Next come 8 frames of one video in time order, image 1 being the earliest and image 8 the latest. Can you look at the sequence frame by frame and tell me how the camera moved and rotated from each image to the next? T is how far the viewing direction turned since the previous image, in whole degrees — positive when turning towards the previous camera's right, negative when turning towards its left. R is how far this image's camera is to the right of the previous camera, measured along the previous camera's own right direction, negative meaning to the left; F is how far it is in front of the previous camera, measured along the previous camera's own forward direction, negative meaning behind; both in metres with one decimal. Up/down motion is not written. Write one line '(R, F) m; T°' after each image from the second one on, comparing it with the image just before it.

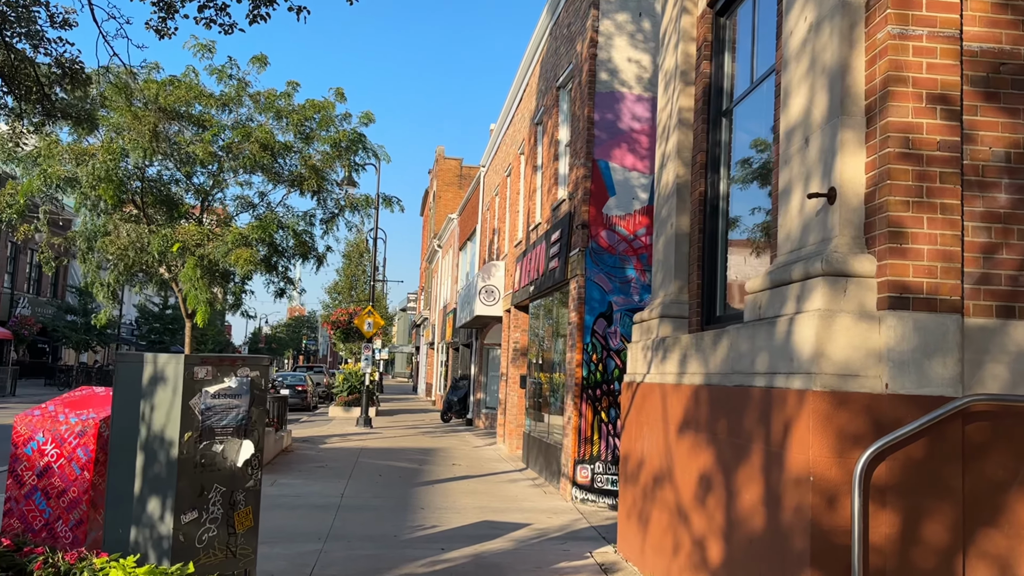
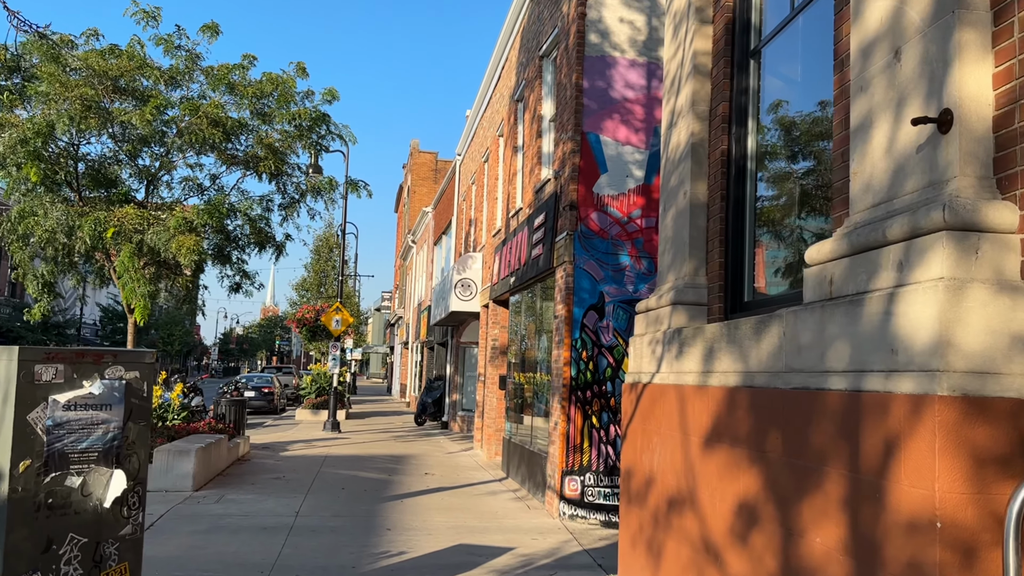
(0.0, +1.3) m; +2°
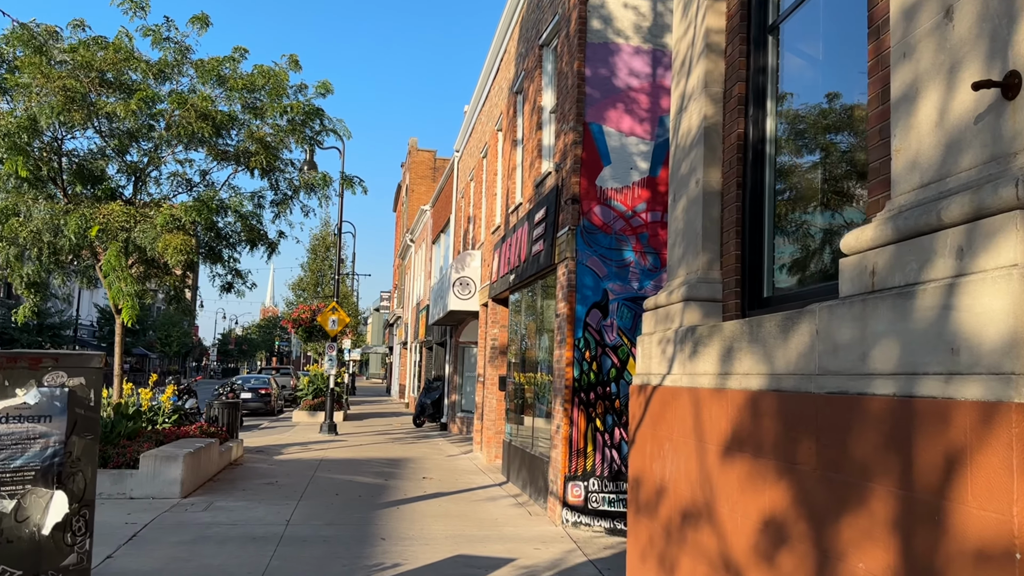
(0.0, +0.4) m; 0°
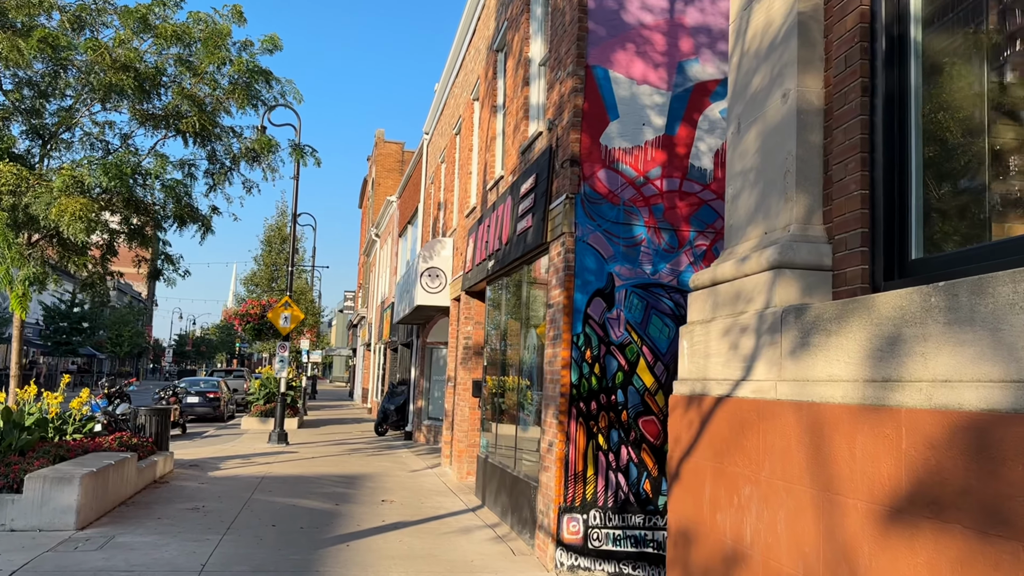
(-0.1, +1.9) m; +2°
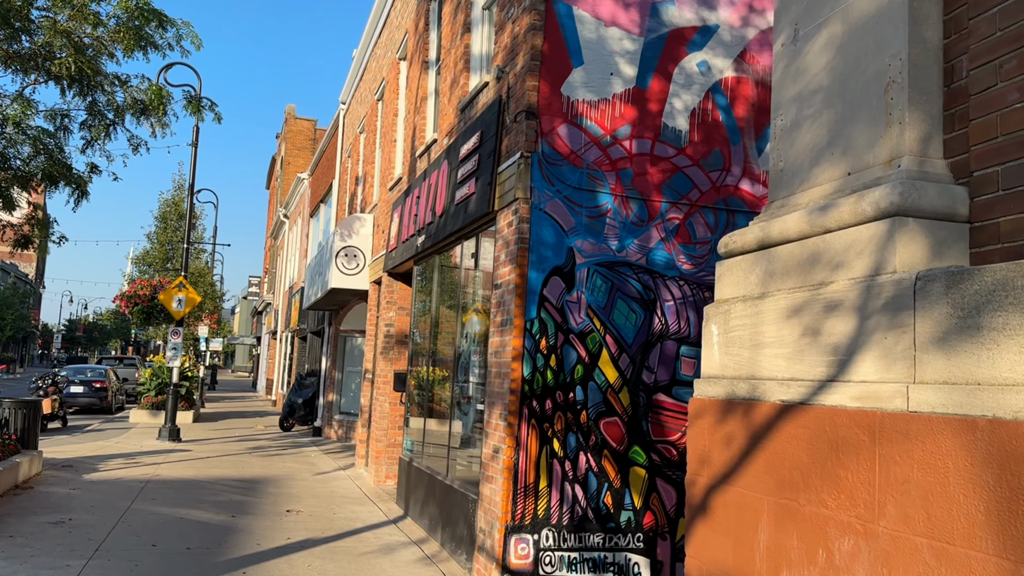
(-0.2, +1.3) m; +6°
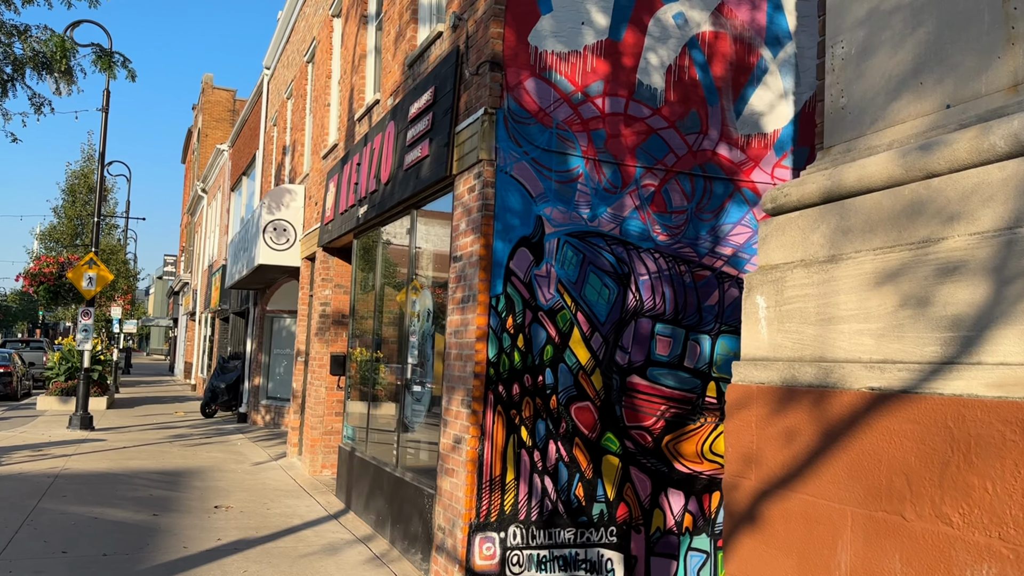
(-0.2, +0.6) m; +5°
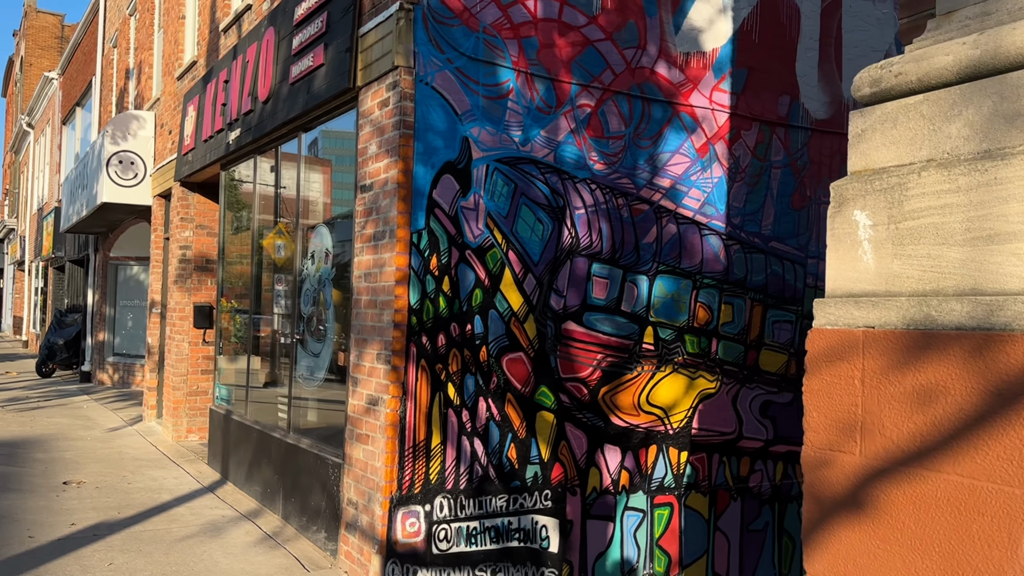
(-0.4, +0.8) m; +9°
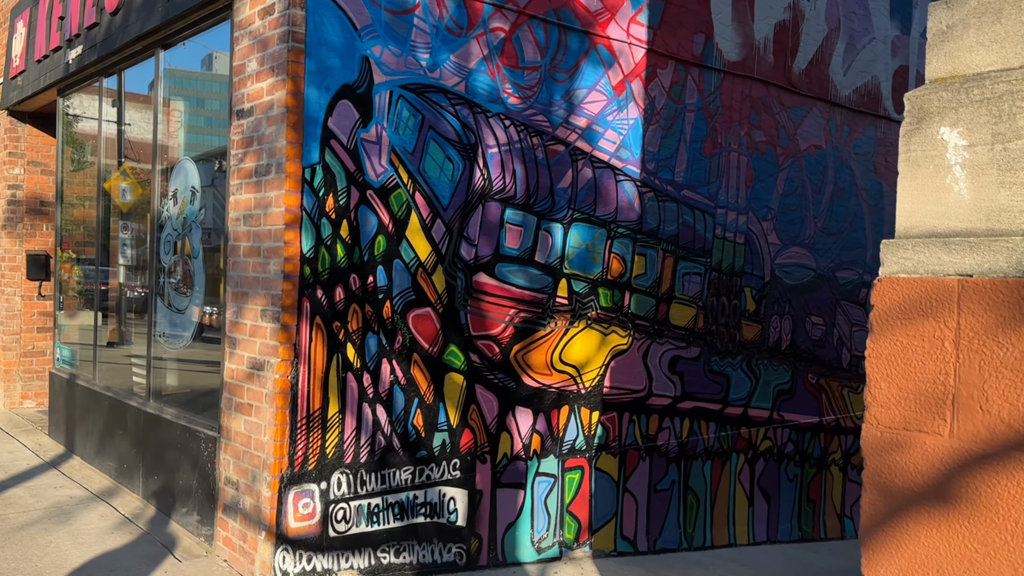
(-0.2, +0.6) m; +9°
